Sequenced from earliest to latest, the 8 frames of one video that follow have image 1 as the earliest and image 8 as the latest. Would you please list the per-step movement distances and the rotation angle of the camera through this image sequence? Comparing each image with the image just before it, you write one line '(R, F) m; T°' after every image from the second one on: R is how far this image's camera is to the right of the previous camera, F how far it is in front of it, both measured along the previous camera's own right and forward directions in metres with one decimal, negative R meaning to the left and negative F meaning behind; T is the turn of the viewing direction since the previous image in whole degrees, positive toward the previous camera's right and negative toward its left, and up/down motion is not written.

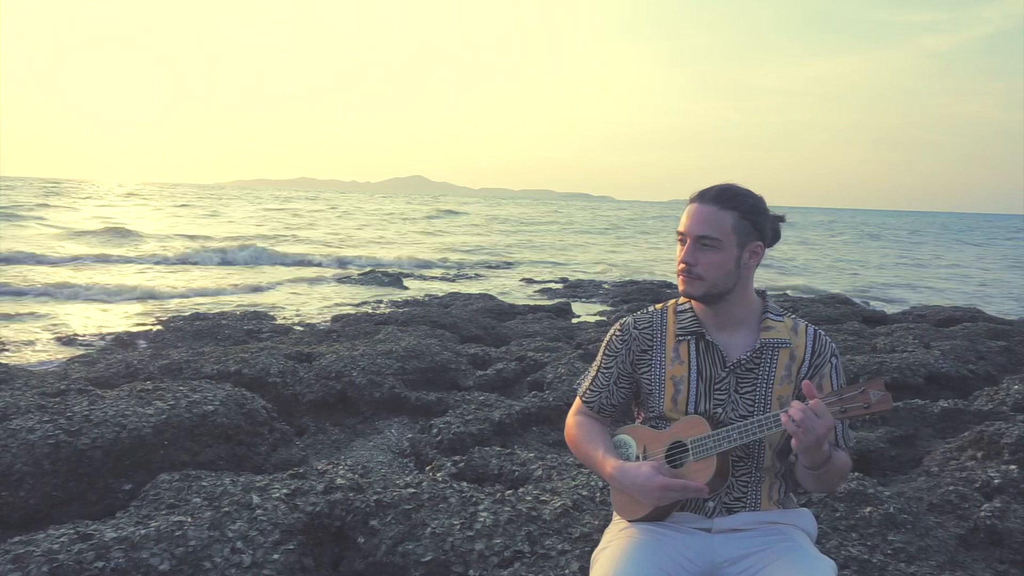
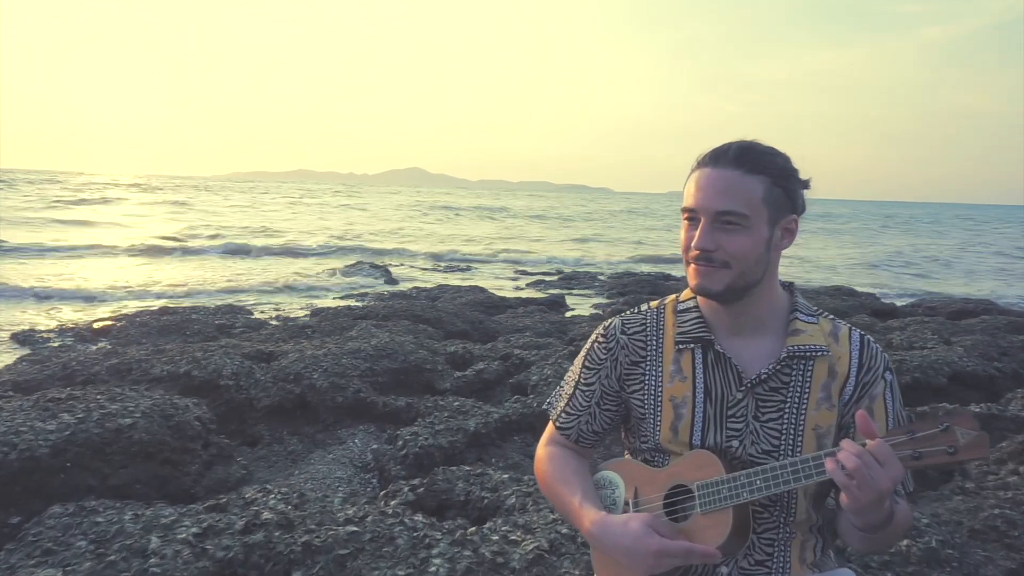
(+0.2, +0.9) m; 0°
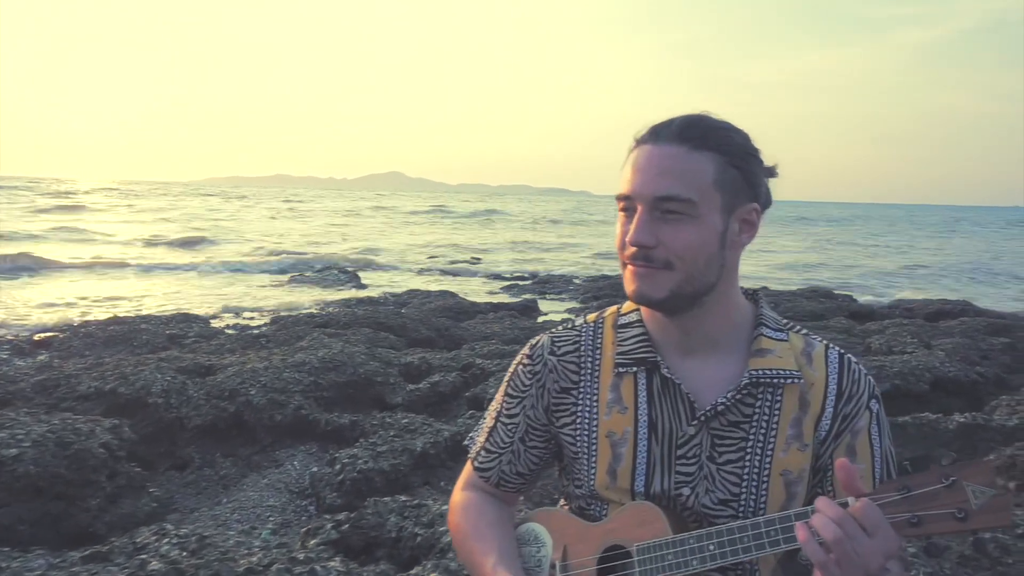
(+0.3, +0.6) m; +2°
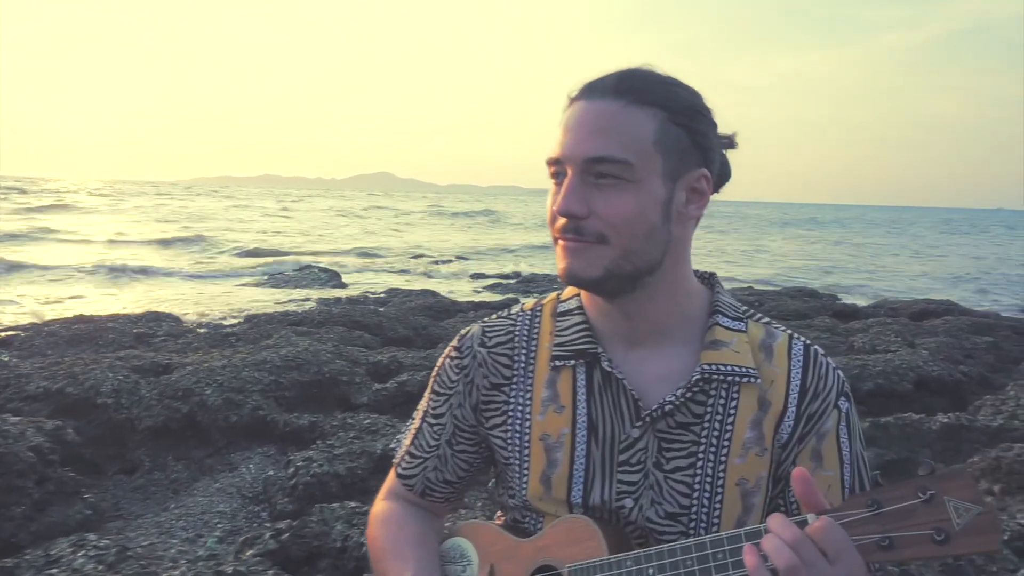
(+0.2, +0.3) m; +1°
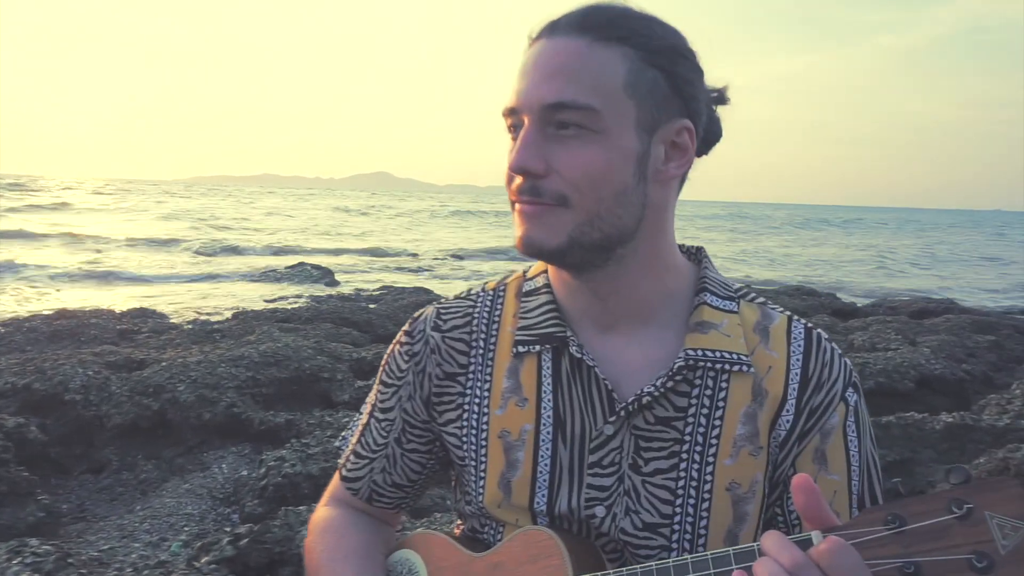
(+0.1, +0.3) m; 0°
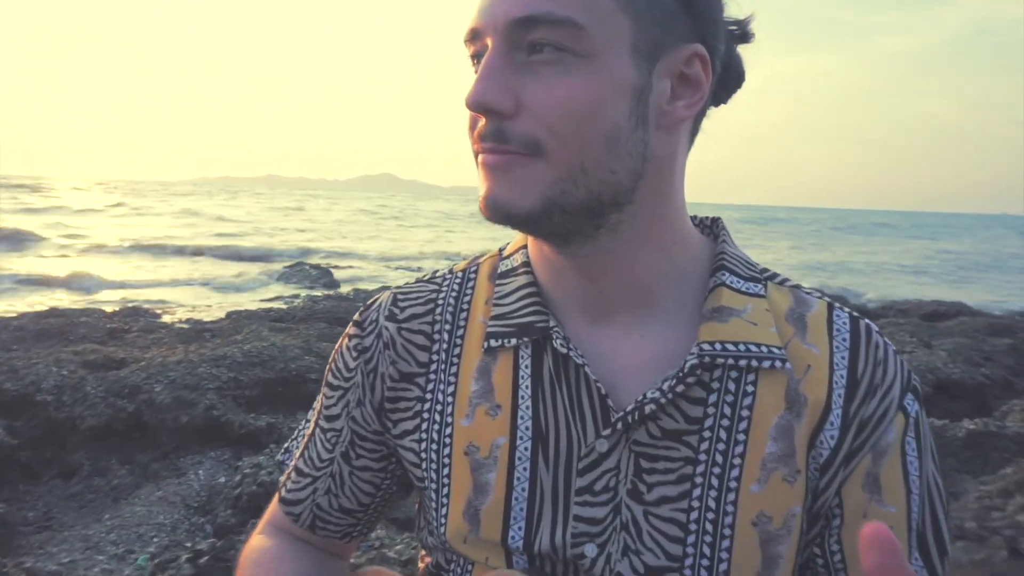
(+0.1, +0.4) m; 0°
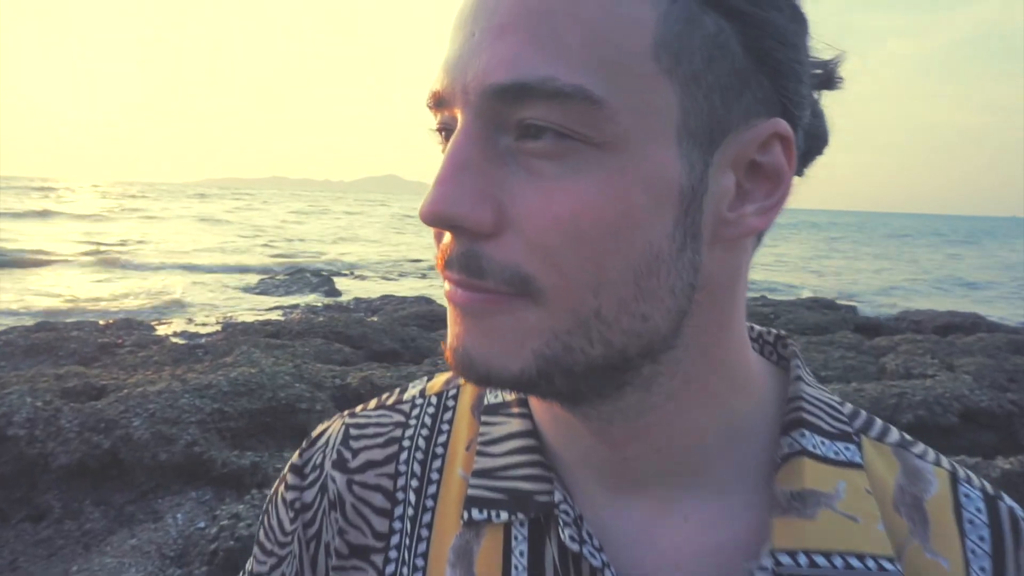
(0.0, +0.4) m; 0°
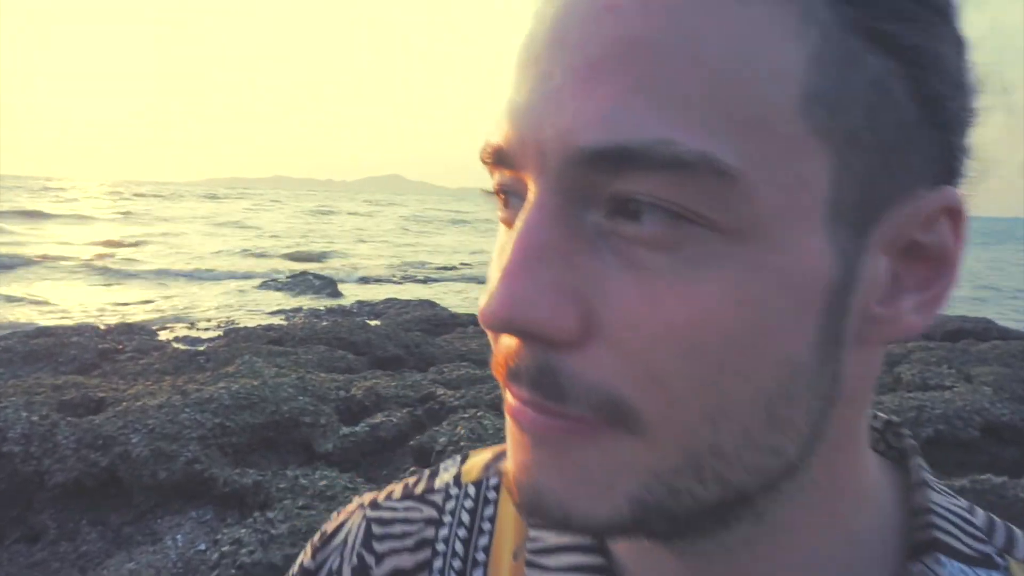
(-0.1, +0.2) m; 0°
